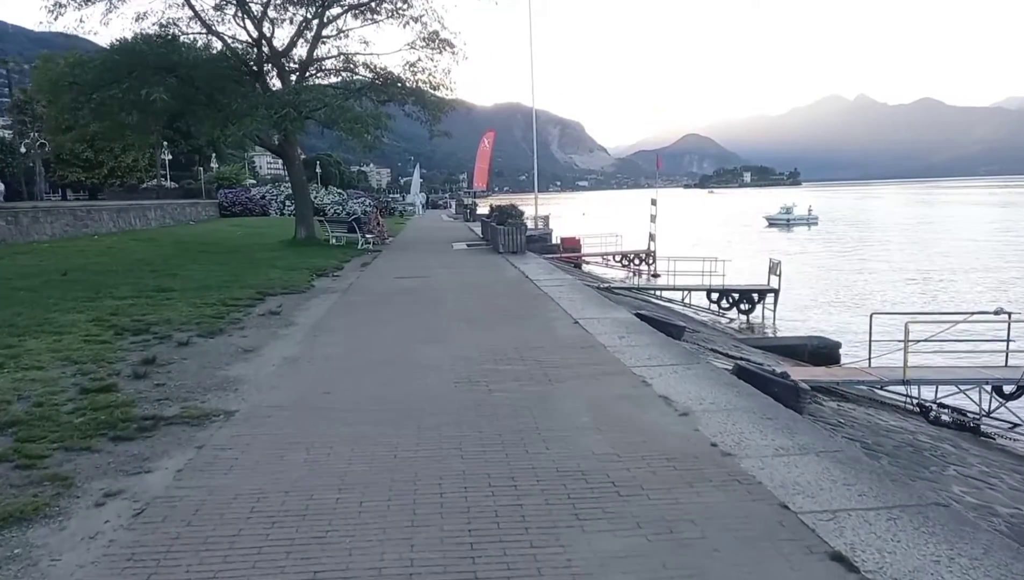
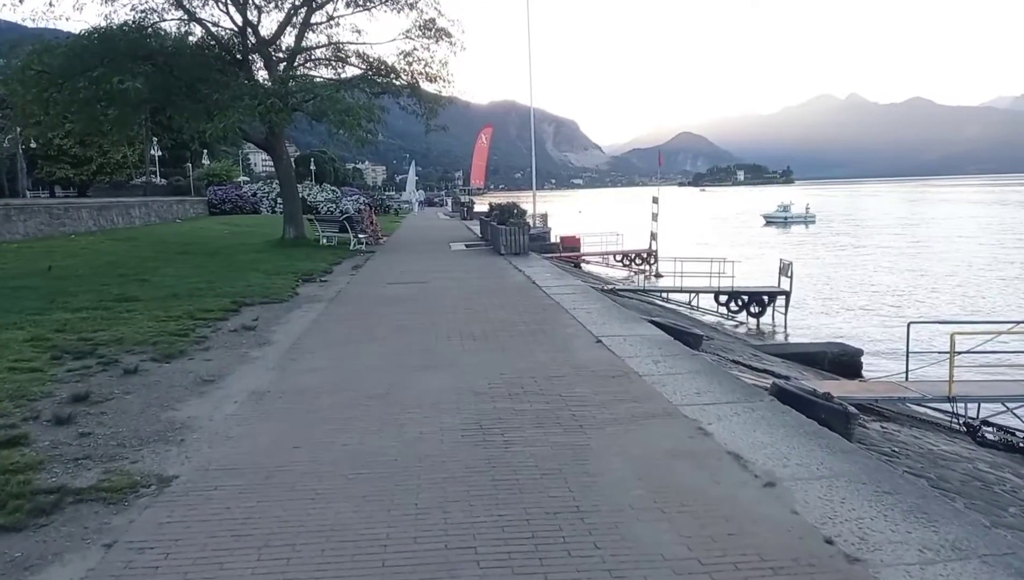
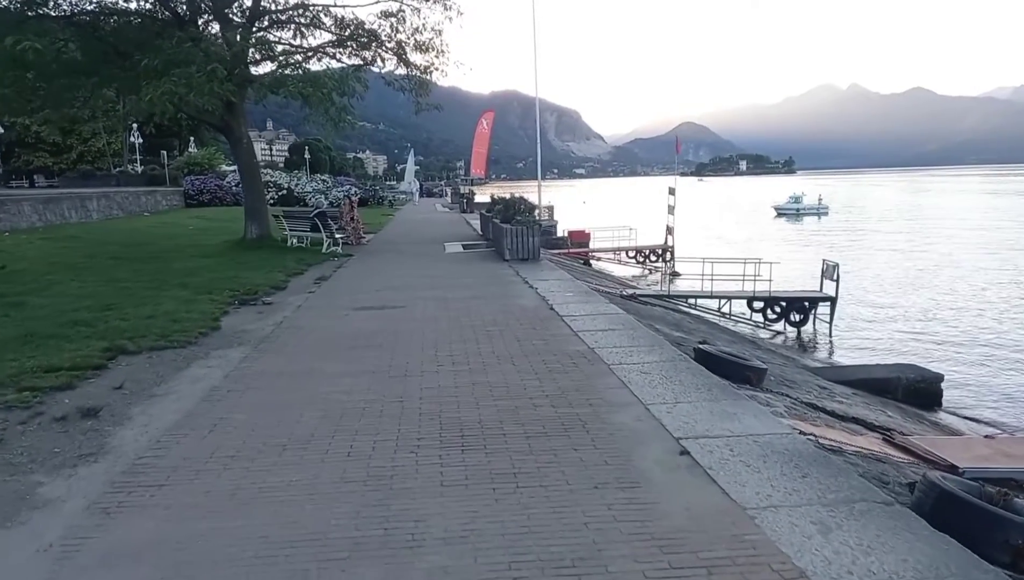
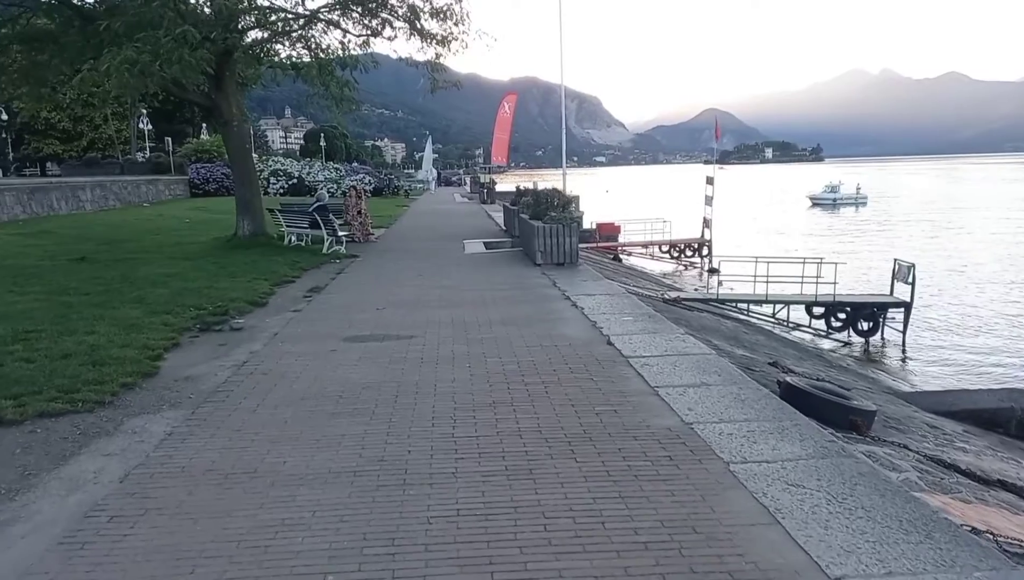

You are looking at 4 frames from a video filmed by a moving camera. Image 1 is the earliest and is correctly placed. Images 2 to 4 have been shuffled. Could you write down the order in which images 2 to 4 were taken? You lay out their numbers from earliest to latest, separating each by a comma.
2, 3, 4
